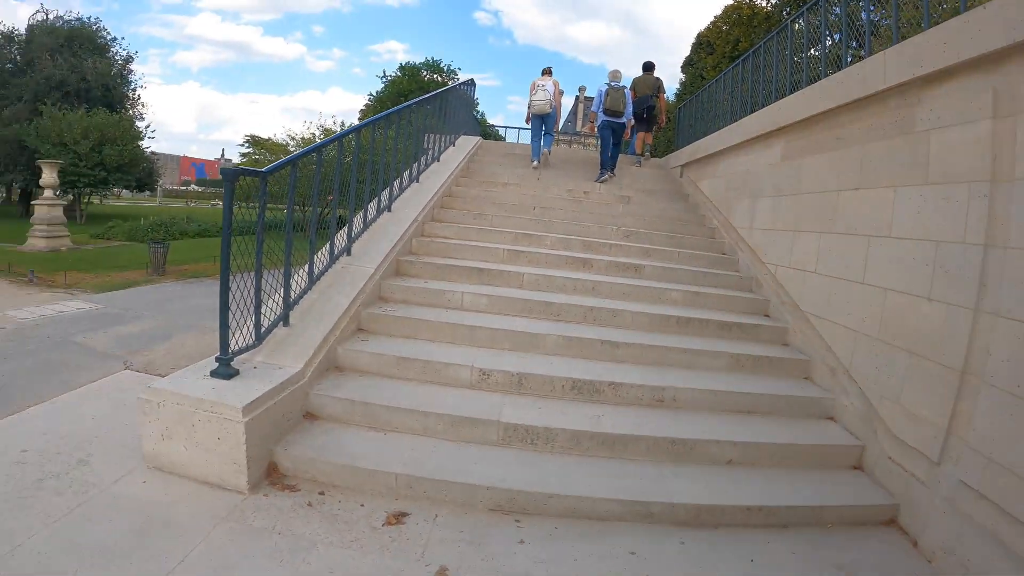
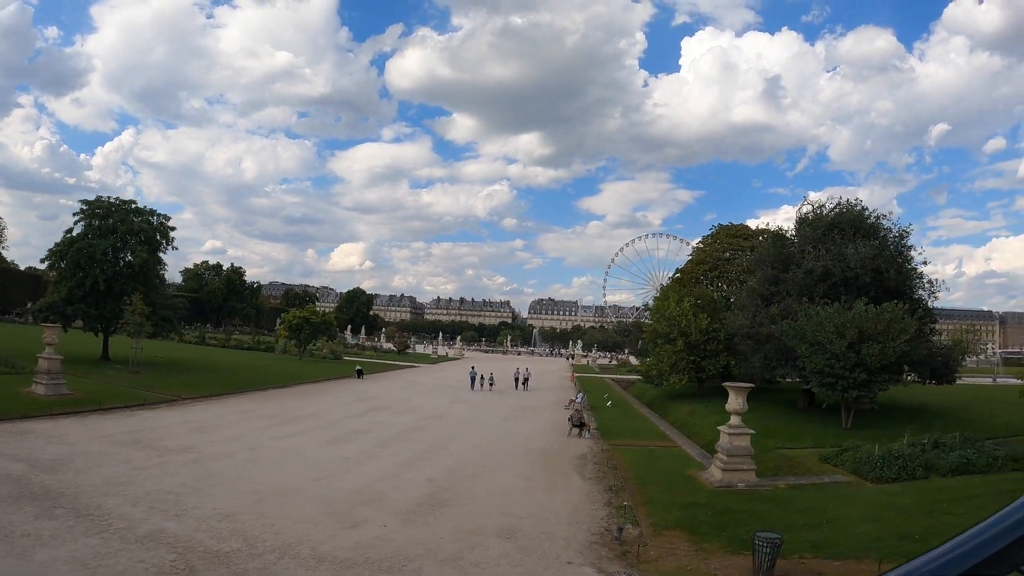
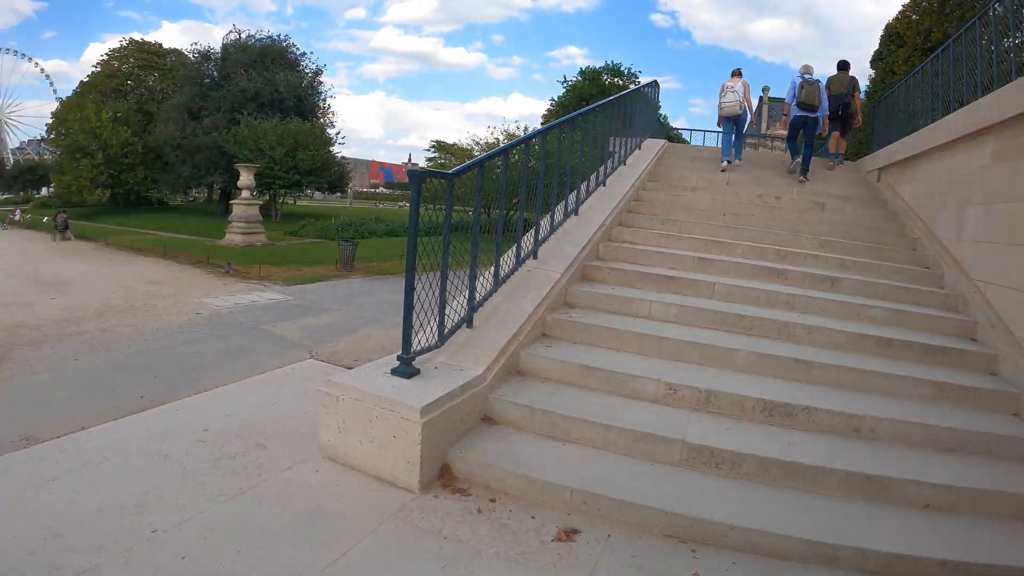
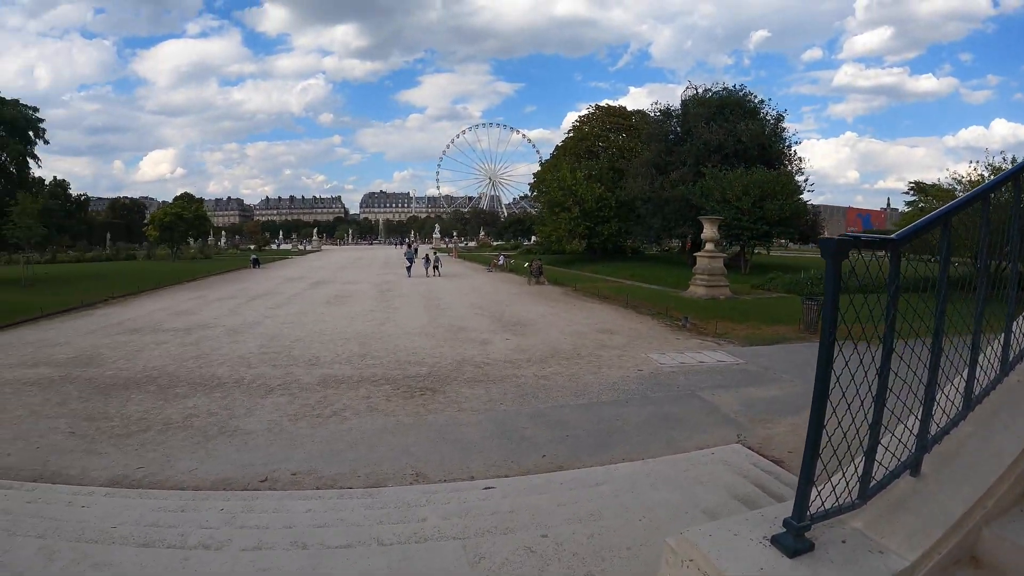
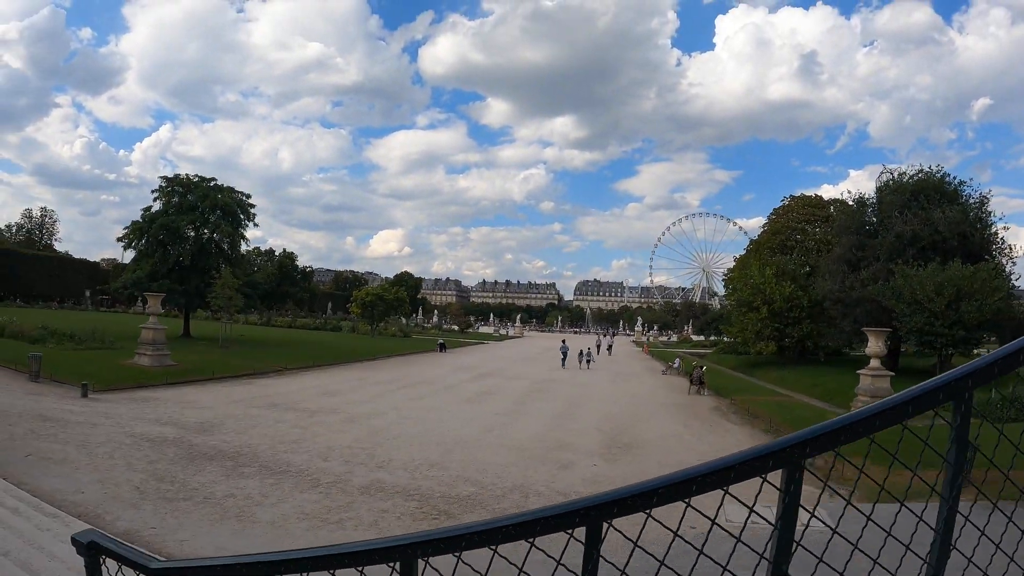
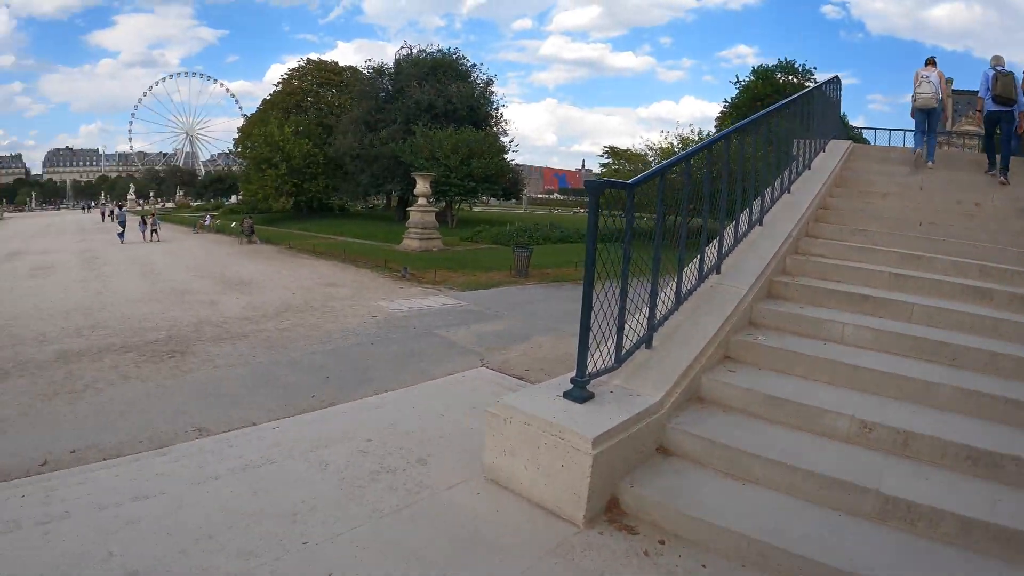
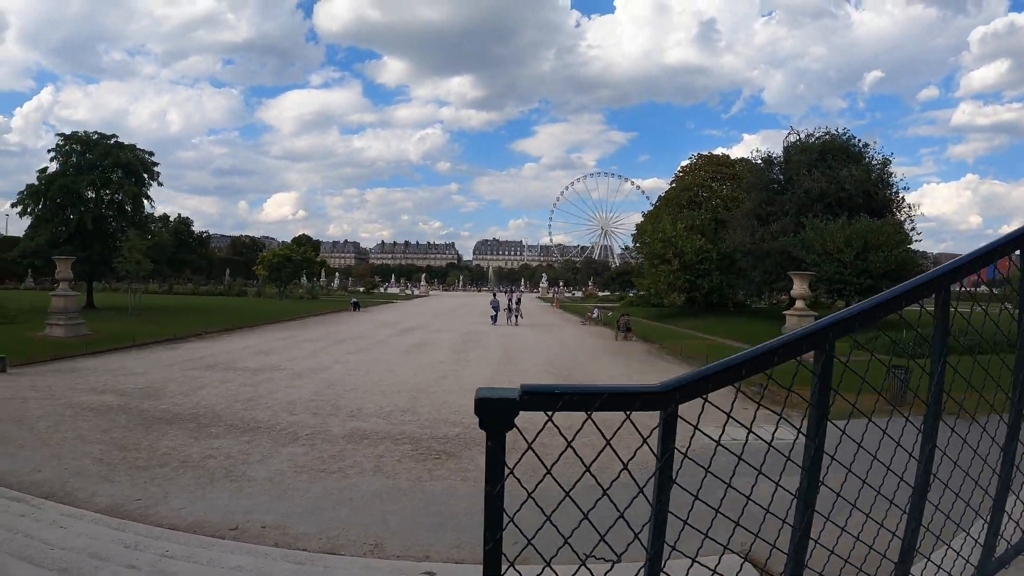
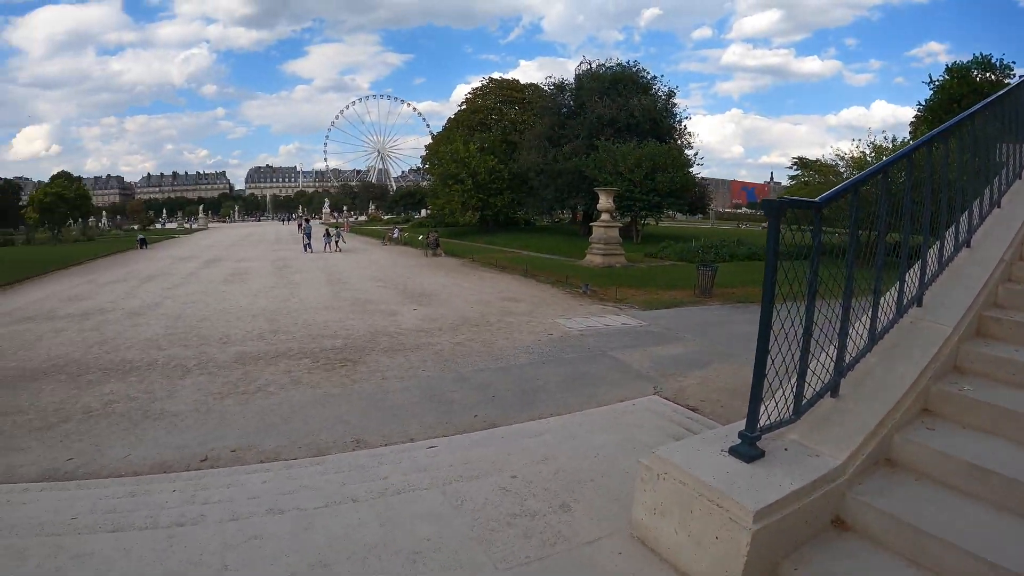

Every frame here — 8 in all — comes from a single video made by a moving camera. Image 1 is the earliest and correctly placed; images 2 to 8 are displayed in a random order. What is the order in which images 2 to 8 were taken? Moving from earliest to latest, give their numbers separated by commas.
3, 6, 8, 4, 7, 5, 2
